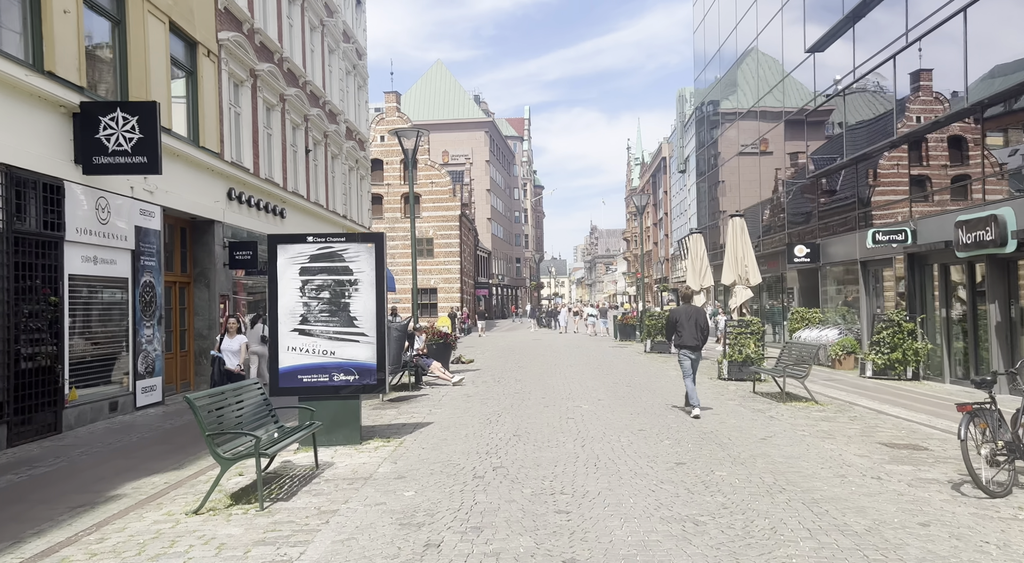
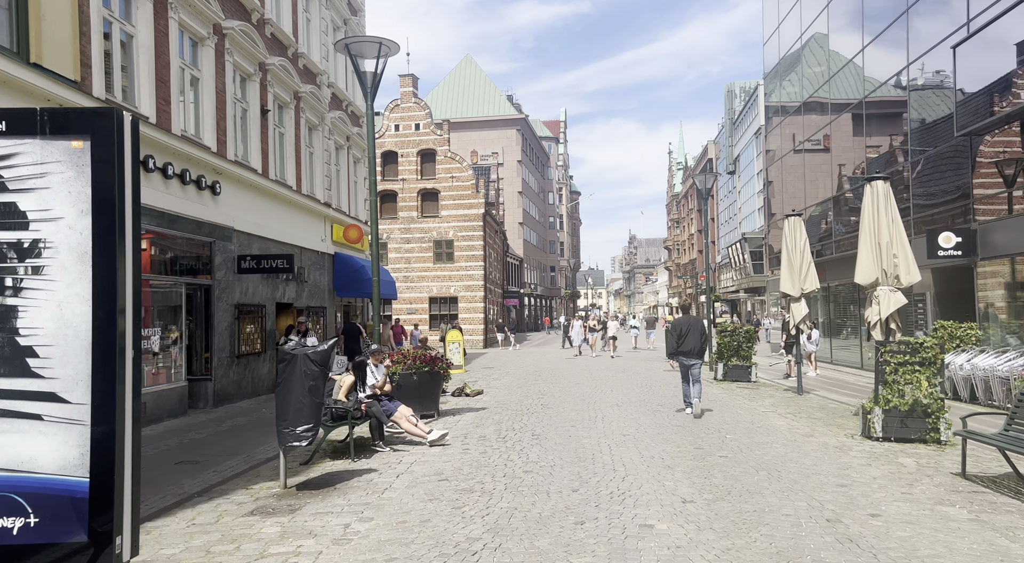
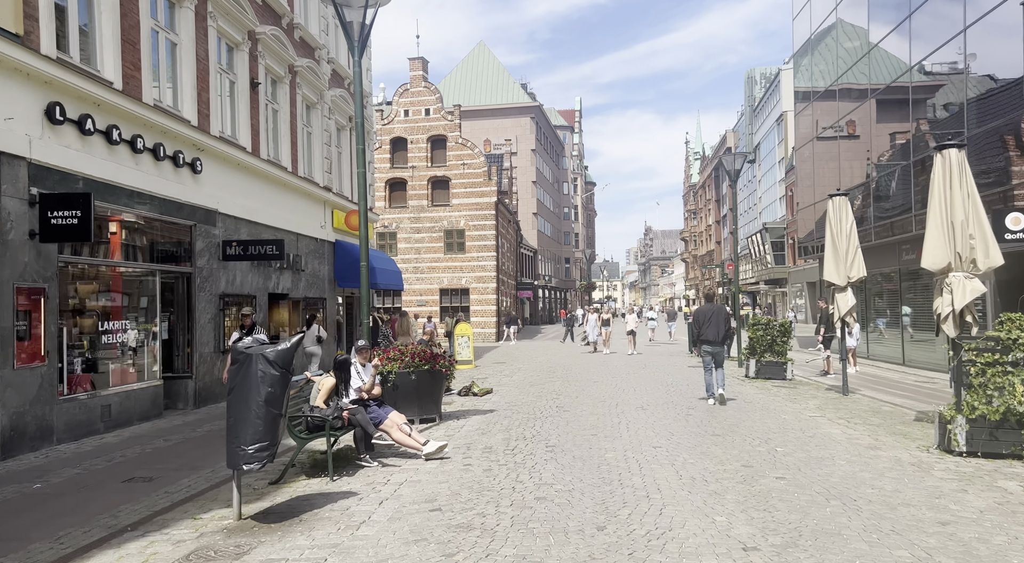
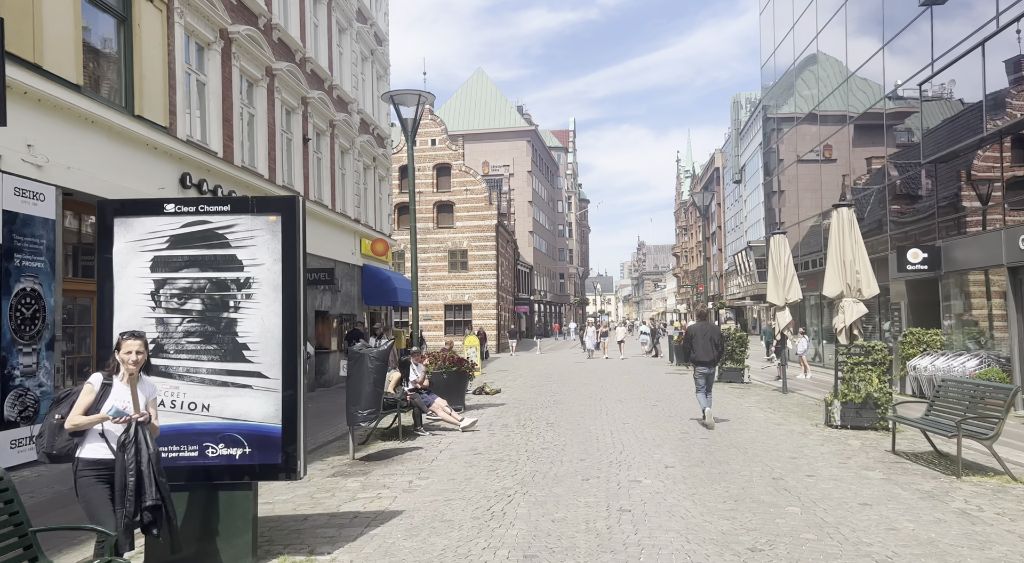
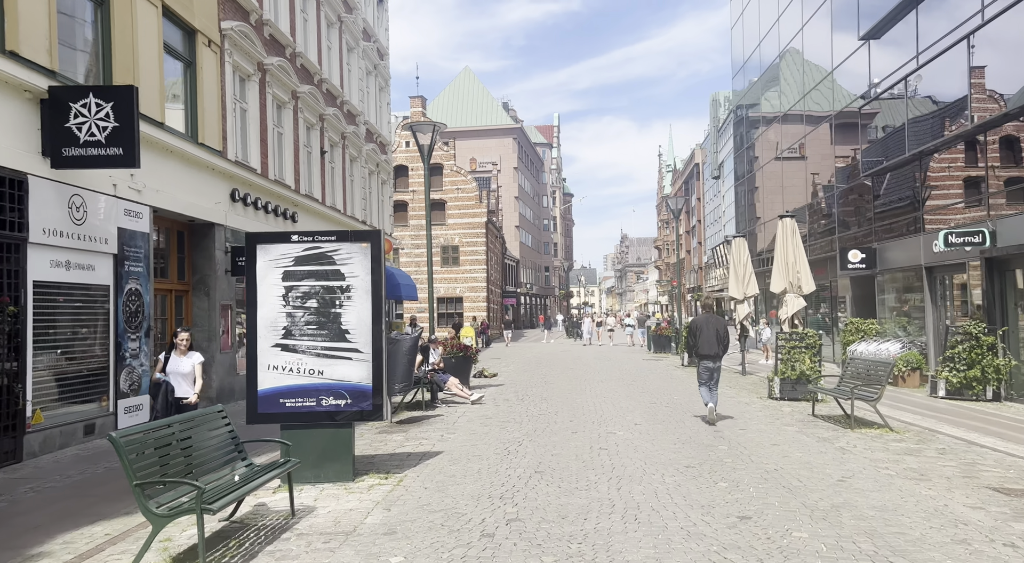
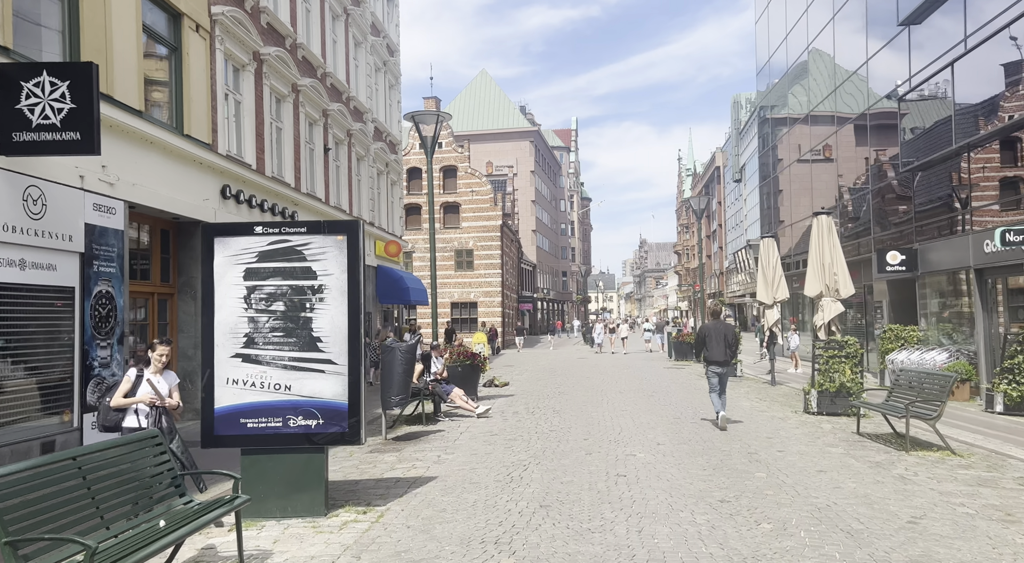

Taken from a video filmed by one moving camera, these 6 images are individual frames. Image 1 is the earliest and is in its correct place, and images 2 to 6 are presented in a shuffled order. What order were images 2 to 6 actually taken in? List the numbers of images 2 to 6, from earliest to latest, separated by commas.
5, 6, 4, 2, 3
